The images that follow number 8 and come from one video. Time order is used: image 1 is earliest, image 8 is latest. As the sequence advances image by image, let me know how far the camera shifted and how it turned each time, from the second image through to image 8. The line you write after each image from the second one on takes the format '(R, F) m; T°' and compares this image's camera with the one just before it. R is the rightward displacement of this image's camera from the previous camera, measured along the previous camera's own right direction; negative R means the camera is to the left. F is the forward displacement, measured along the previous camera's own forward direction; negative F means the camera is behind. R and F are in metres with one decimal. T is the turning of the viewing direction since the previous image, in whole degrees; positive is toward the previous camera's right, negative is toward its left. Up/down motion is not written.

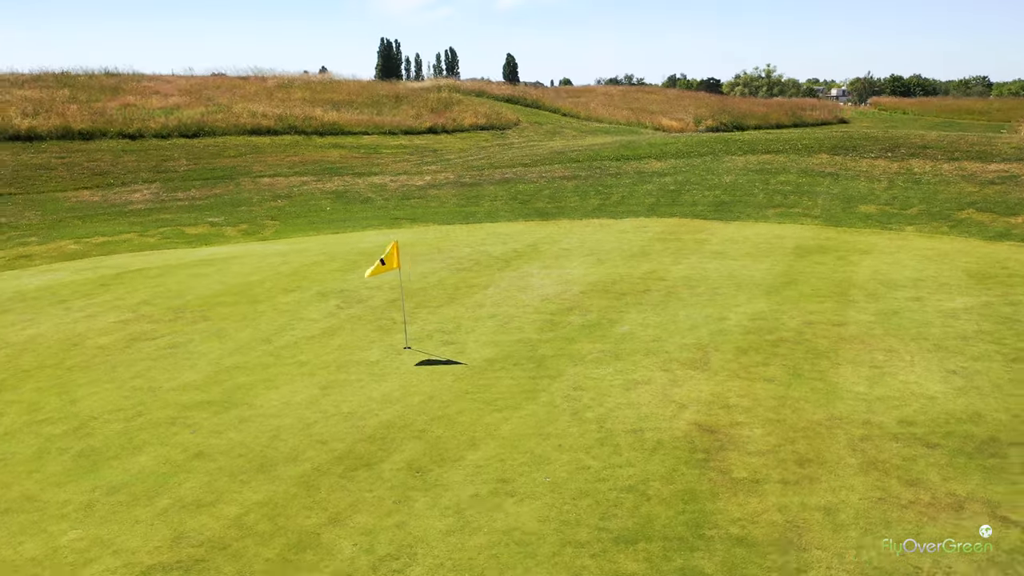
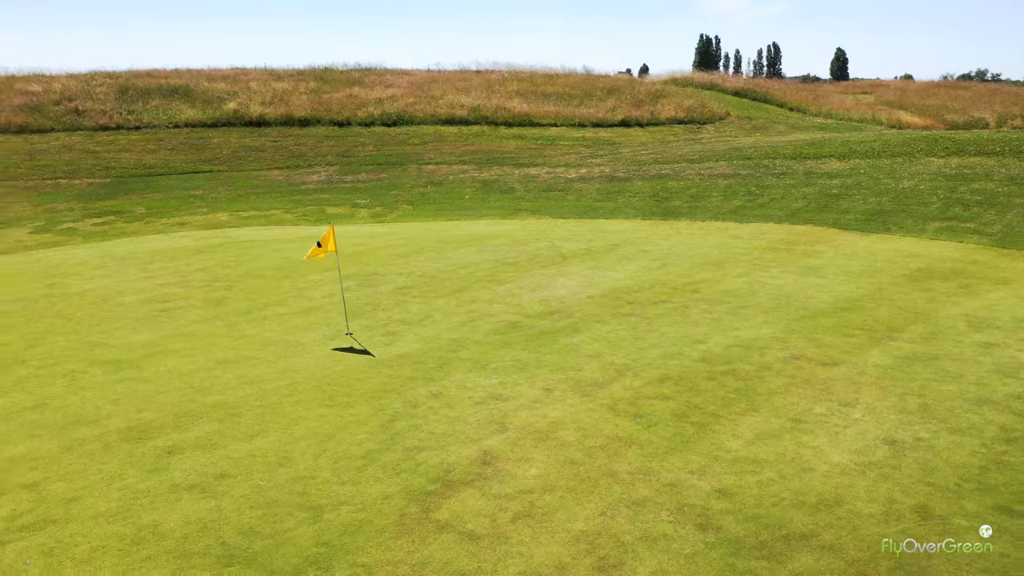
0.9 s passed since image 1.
(+4.7, +1.8) m; -21°
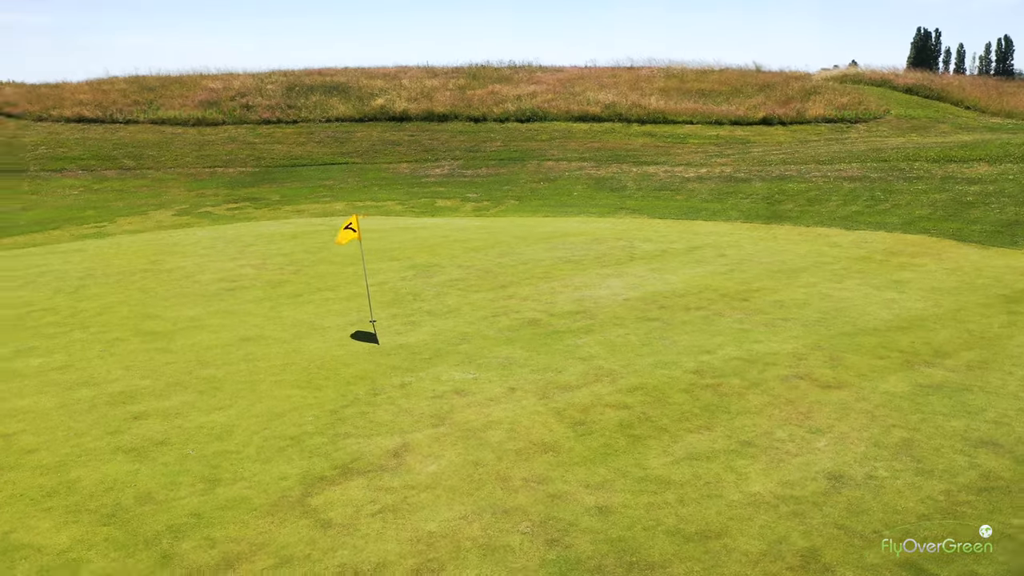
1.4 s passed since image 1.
(+2.2, +0.4) m; -13°
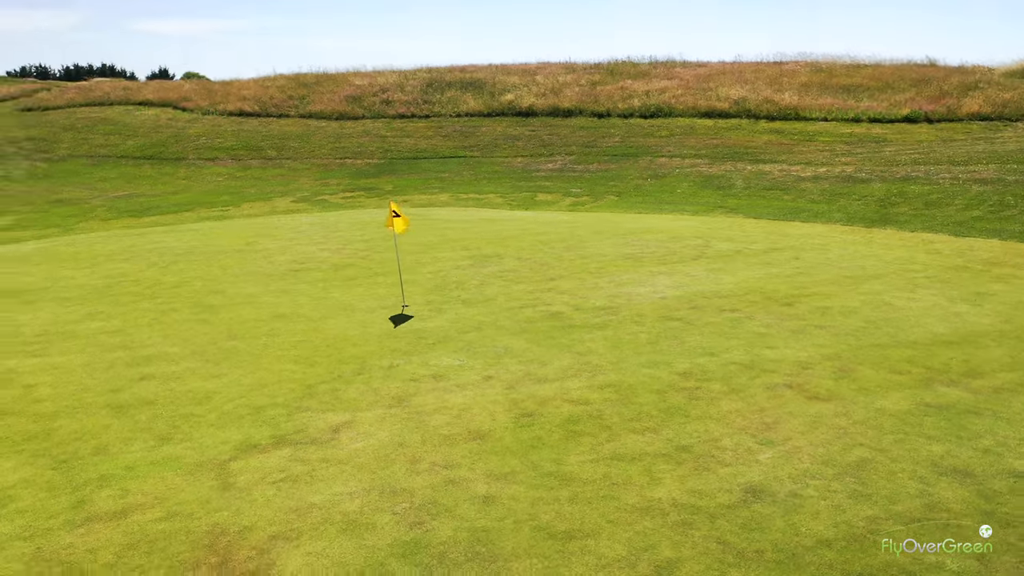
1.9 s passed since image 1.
(+1.9, +0.3) m; -12°
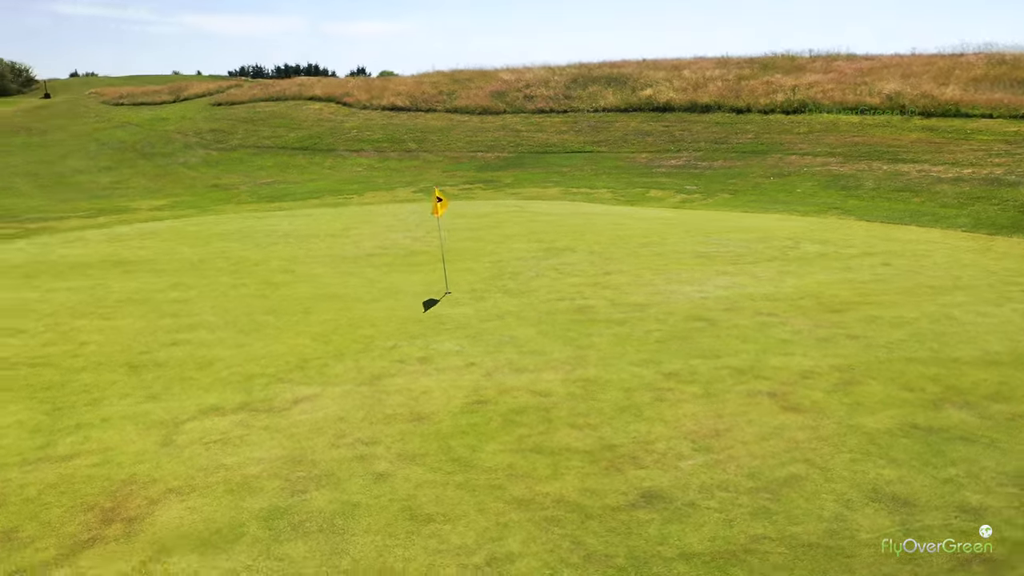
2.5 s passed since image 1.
(+1.9, +0.3) m; -12°
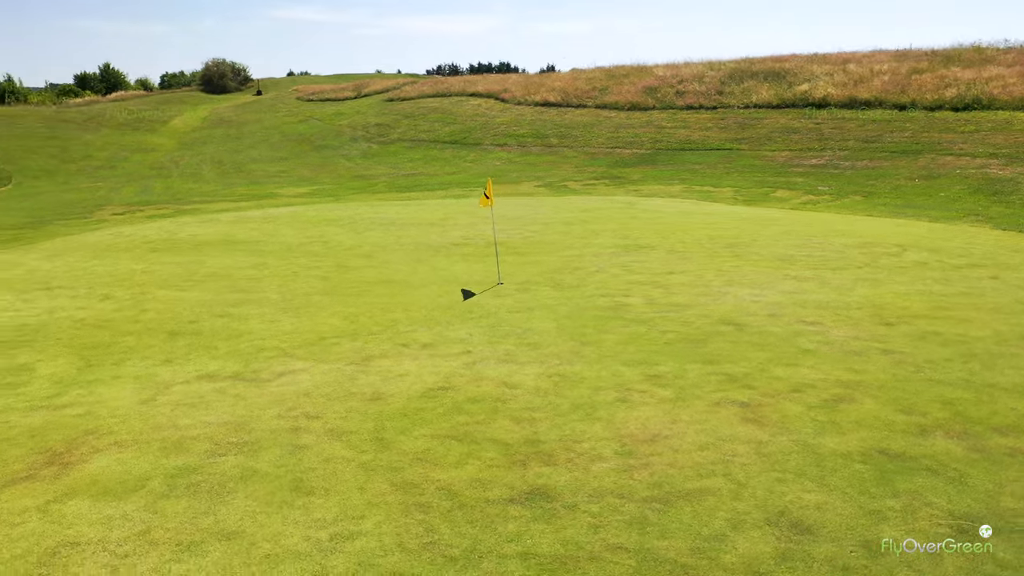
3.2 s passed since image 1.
(+1.9, +0.3) m; -13°
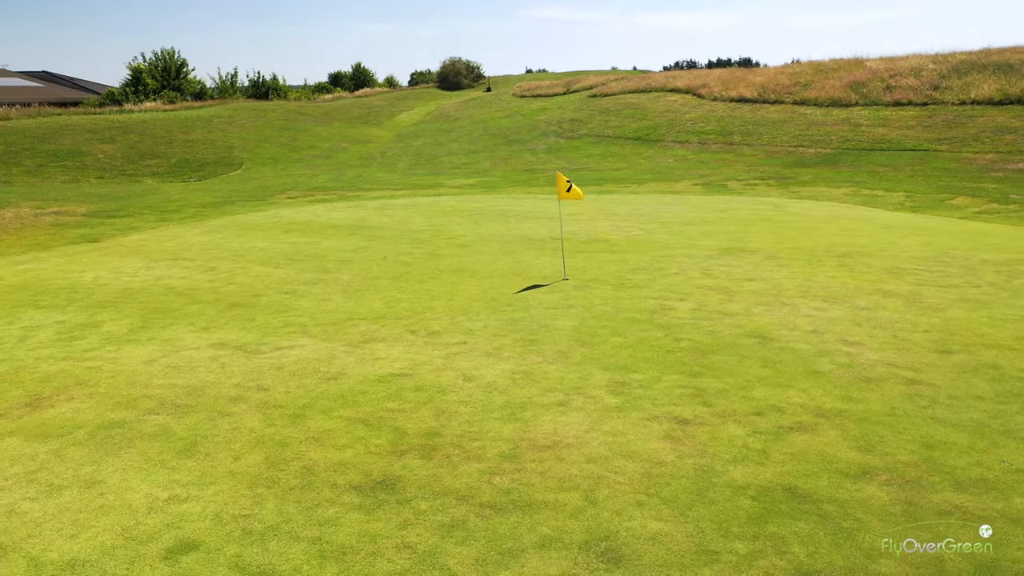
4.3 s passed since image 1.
(+2.3, +0.5) m; -16°
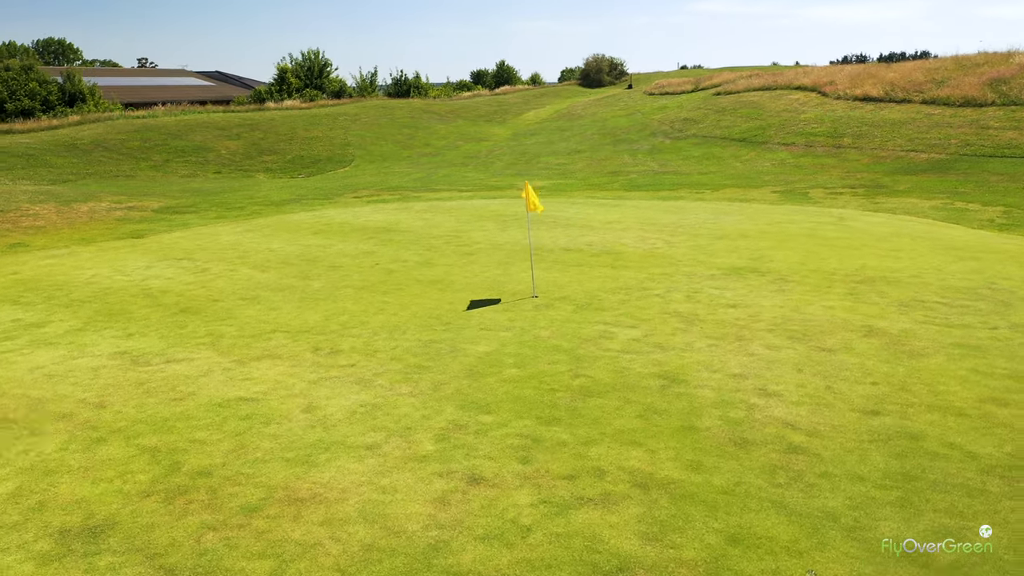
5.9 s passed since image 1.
(+2.5, +0.9) m; -10°
